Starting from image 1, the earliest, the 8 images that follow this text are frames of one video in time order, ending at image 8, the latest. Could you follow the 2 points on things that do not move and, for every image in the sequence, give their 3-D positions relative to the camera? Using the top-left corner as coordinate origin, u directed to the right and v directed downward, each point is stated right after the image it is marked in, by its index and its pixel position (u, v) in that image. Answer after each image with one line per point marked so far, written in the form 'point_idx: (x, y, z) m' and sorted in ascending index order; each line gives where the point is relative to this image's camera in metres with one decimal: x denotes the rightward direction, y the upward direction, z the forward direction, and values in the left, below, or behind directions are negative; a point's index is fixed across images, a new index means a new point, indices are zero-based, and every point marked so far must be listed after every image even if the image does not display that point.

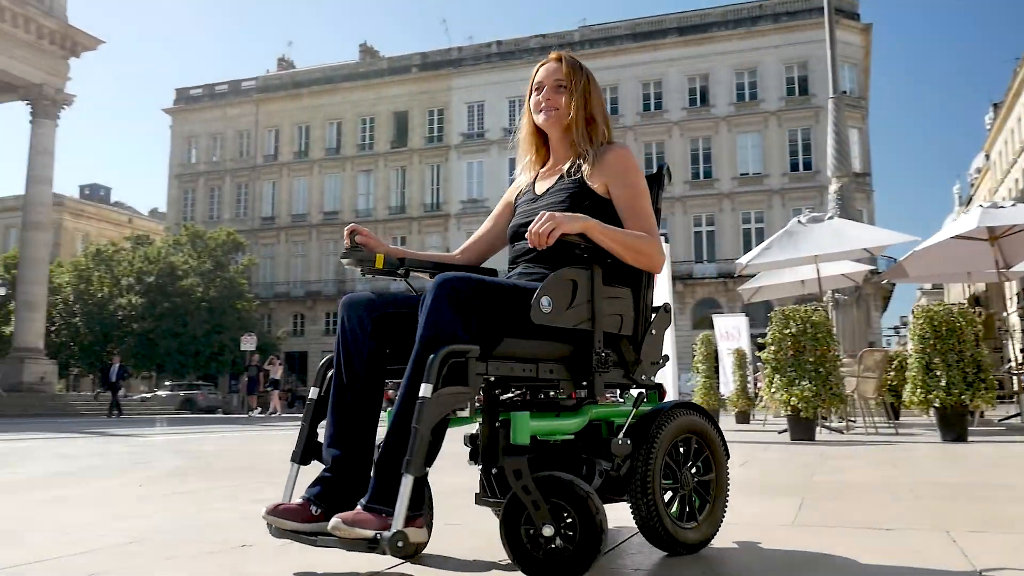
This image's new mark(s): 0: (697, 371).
0: (+2.9, -1.3, +14.8) m
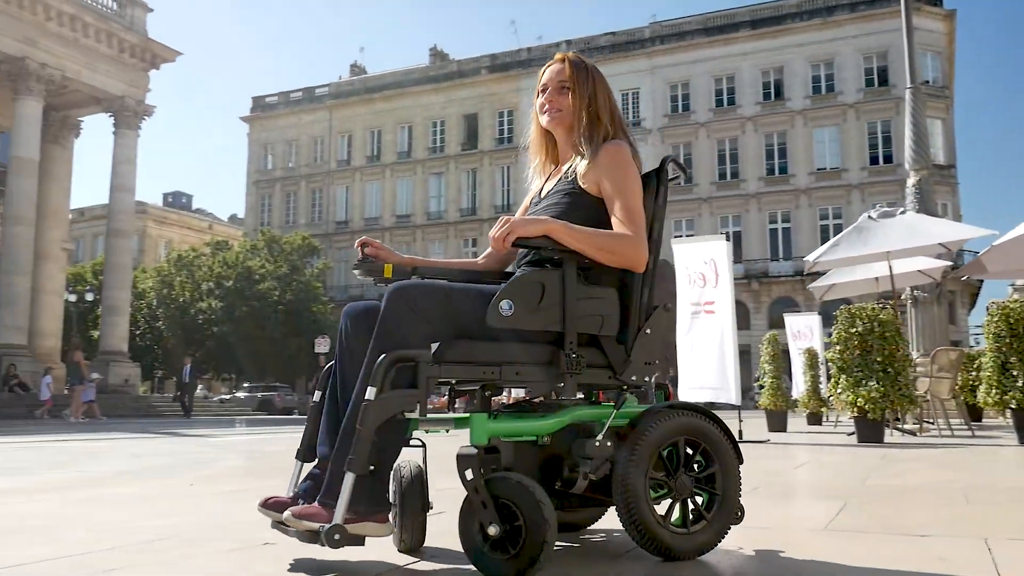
0: (+3.8, -1.3, +14.5) m
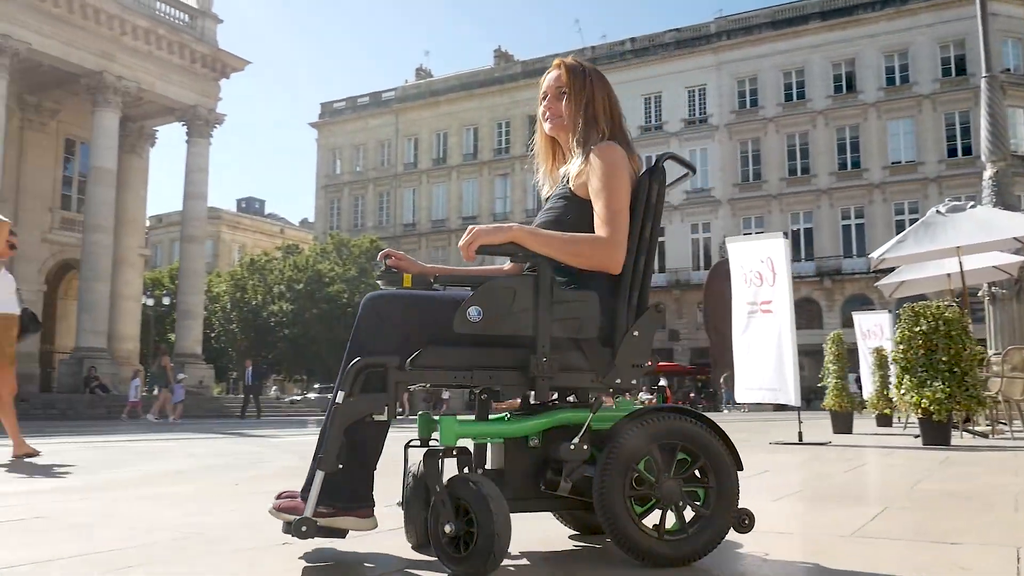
0: (+4.7, -1.2, +14.2) m
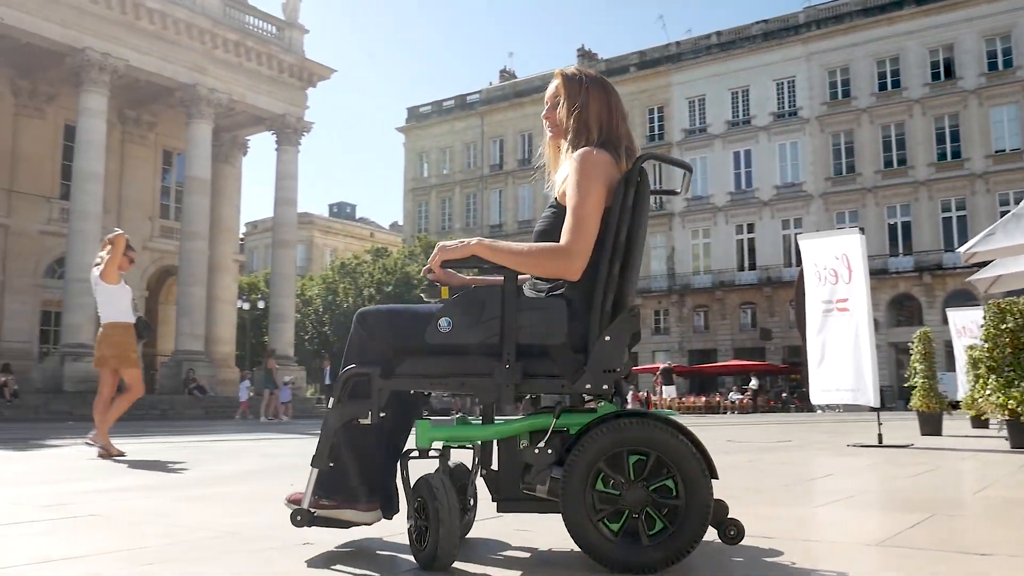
0: (+5.8, -1.2, +13.6) m
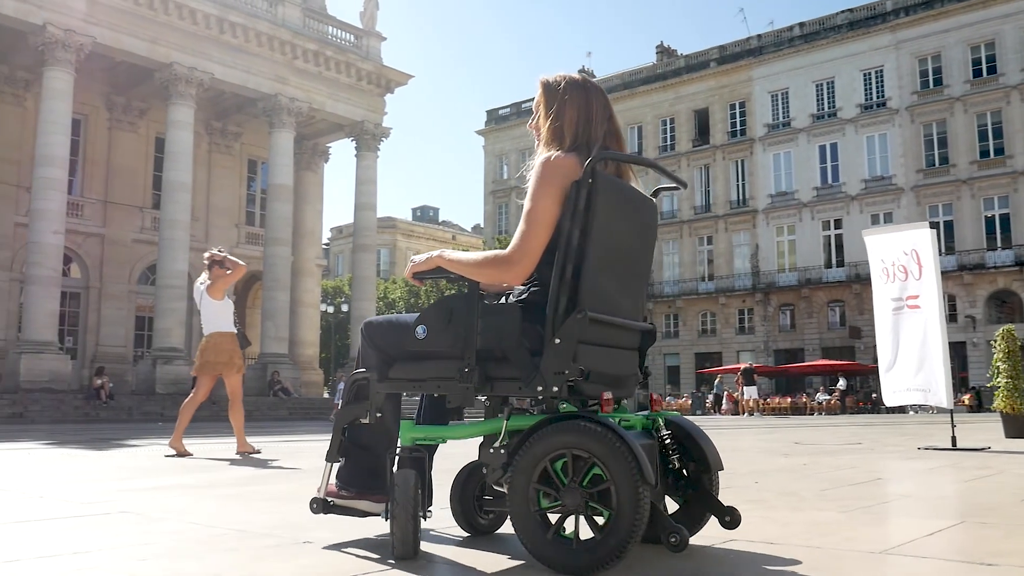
0: (+6.7, -1.1, +13.0) m
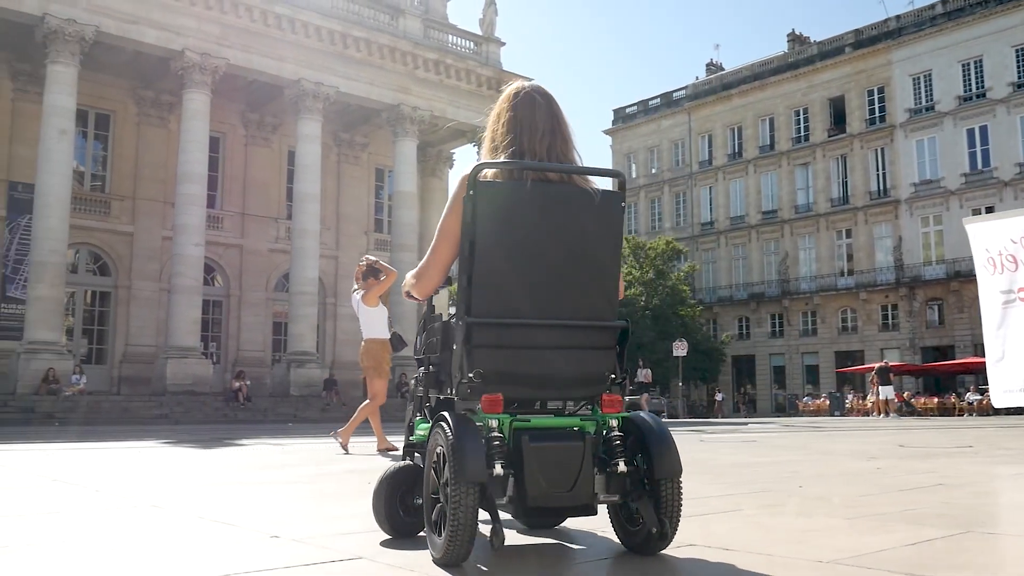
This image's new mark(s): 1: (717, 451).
0: (+7.8, -1.0, +11.9) m
1: (+2.4, -1.9, +11.4) m
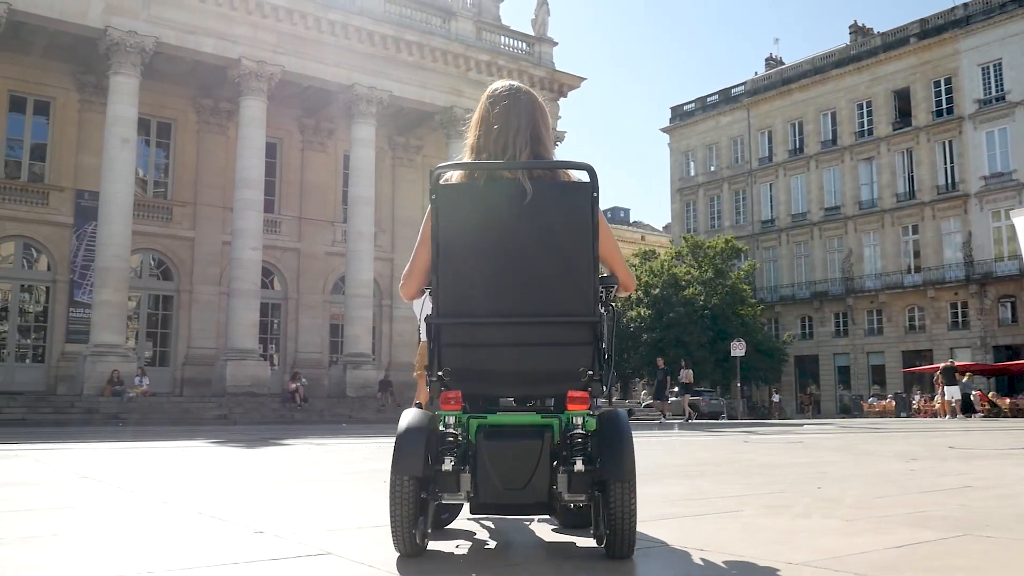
0: (+8.3, -0.9, +11.2) m
1: (+2.8, -1.9, +11.1) m
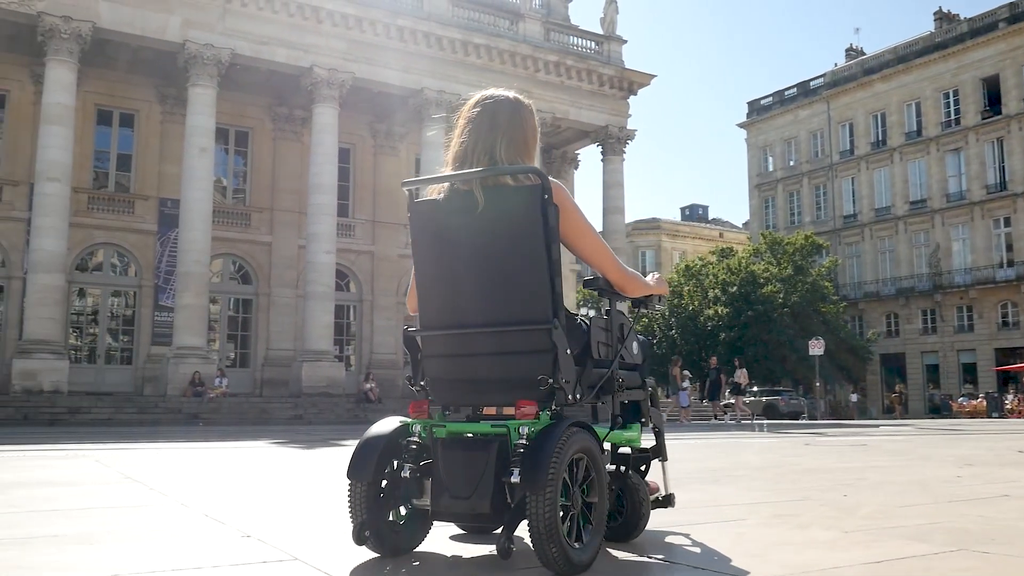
0: (+8.8, -0.8, +10.4) m
1: (+3.4, -1.9, +10.8) m
